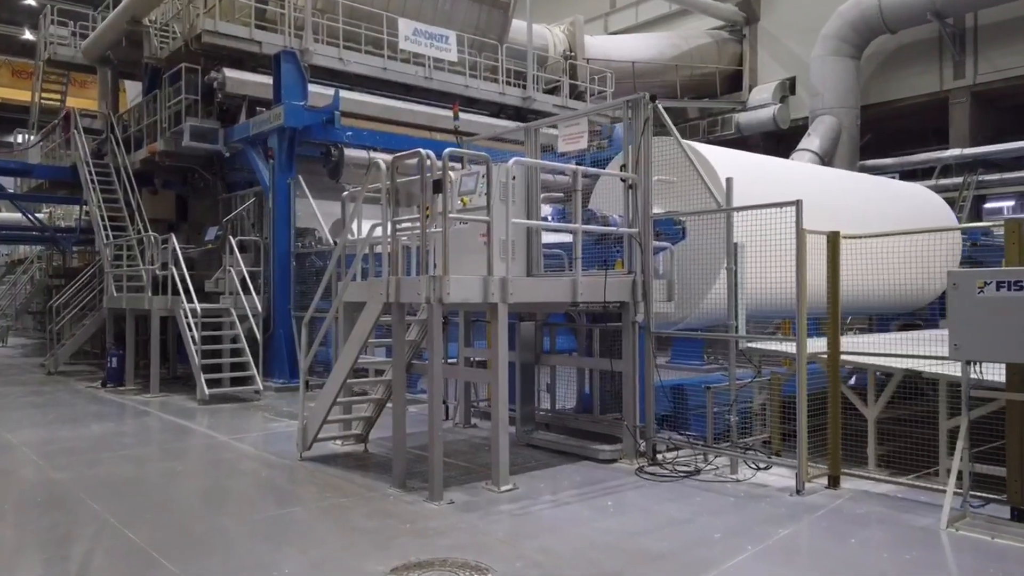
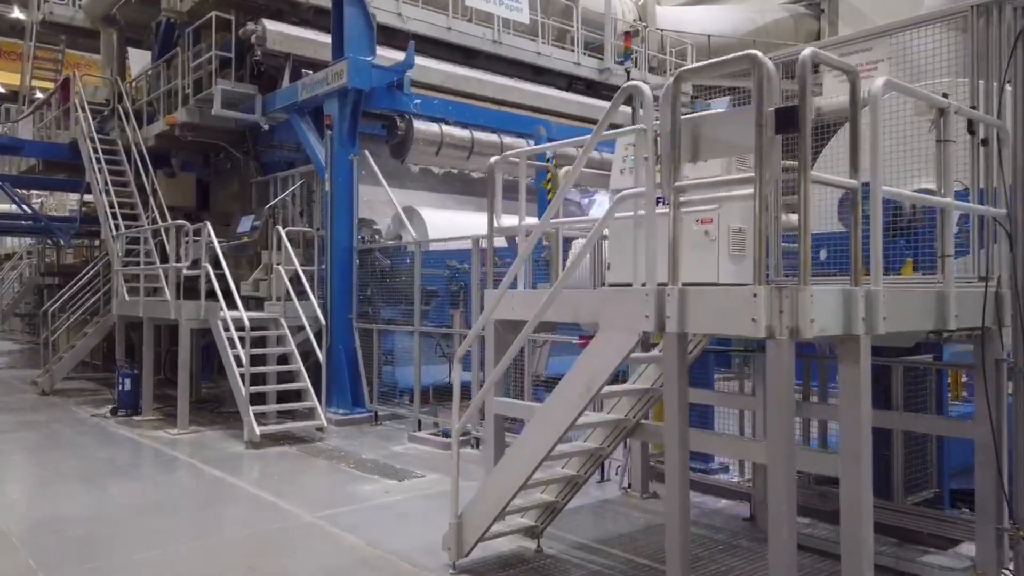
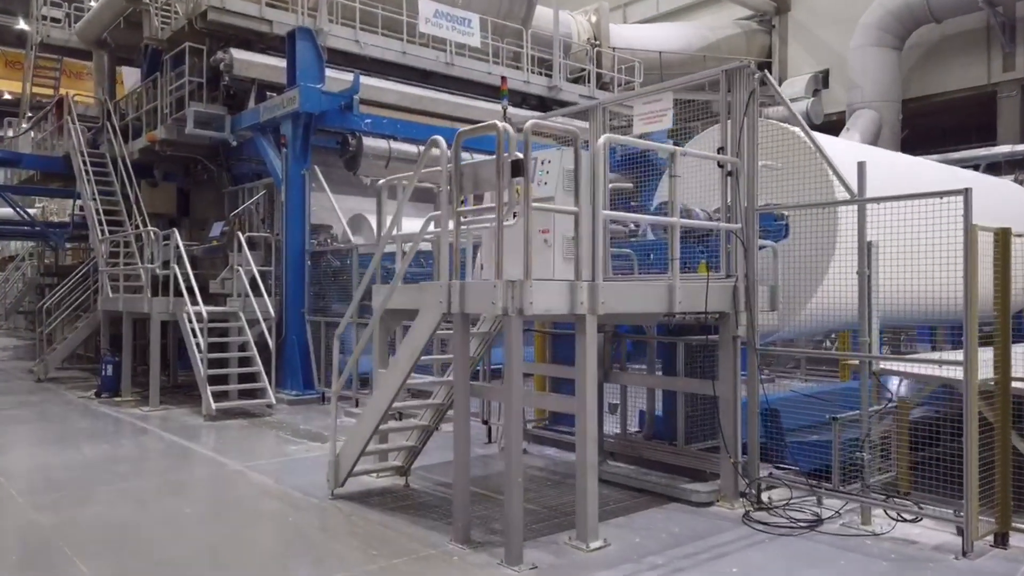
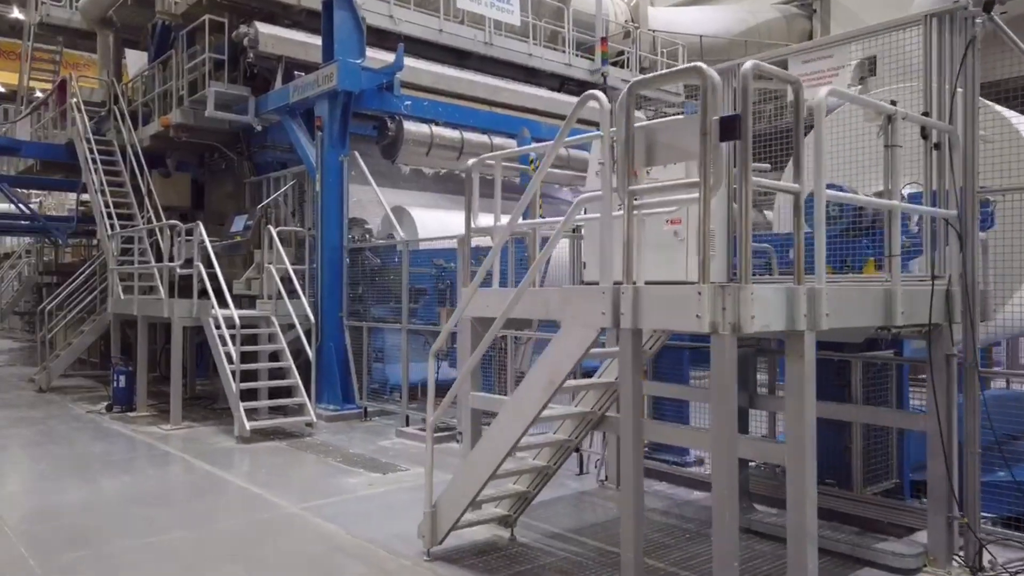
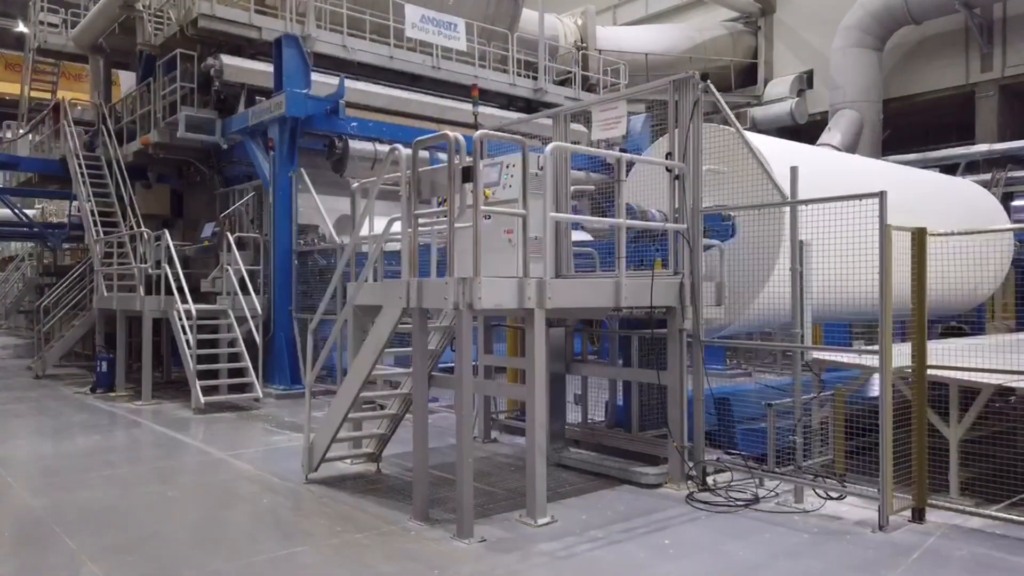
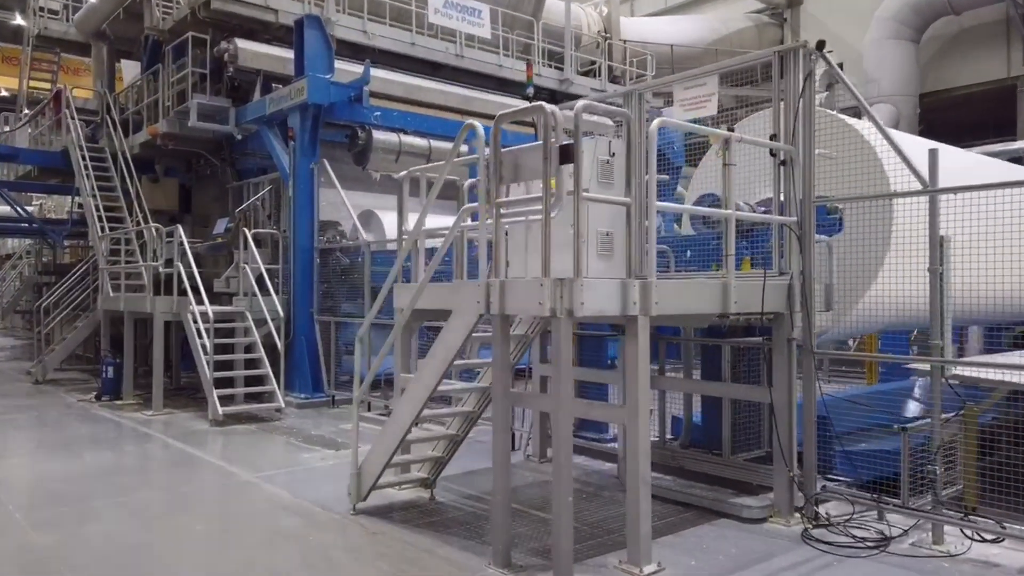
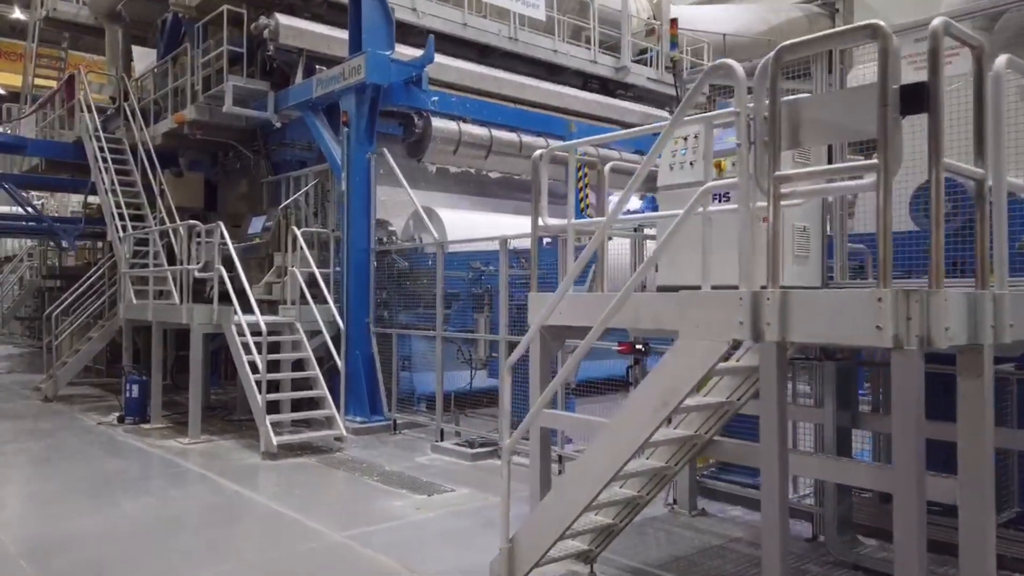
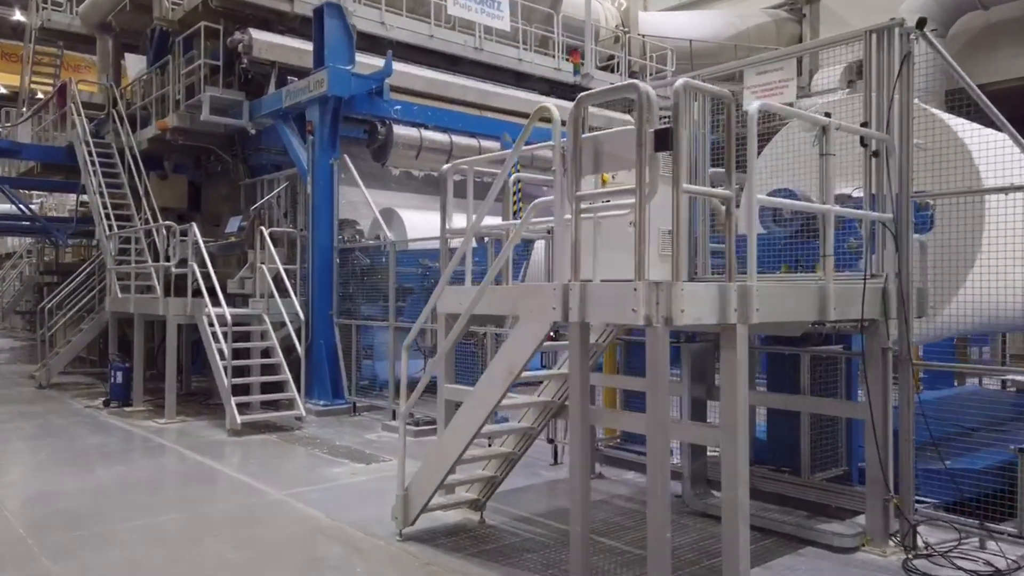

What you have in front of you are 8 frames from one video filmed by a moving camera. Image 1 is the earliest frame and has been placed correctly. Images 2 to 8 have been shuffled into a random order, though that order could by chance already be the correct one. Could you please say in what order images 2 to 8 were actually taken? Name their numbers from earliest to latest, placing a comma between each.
5, 3, 6, 8, 4, 2, 7
